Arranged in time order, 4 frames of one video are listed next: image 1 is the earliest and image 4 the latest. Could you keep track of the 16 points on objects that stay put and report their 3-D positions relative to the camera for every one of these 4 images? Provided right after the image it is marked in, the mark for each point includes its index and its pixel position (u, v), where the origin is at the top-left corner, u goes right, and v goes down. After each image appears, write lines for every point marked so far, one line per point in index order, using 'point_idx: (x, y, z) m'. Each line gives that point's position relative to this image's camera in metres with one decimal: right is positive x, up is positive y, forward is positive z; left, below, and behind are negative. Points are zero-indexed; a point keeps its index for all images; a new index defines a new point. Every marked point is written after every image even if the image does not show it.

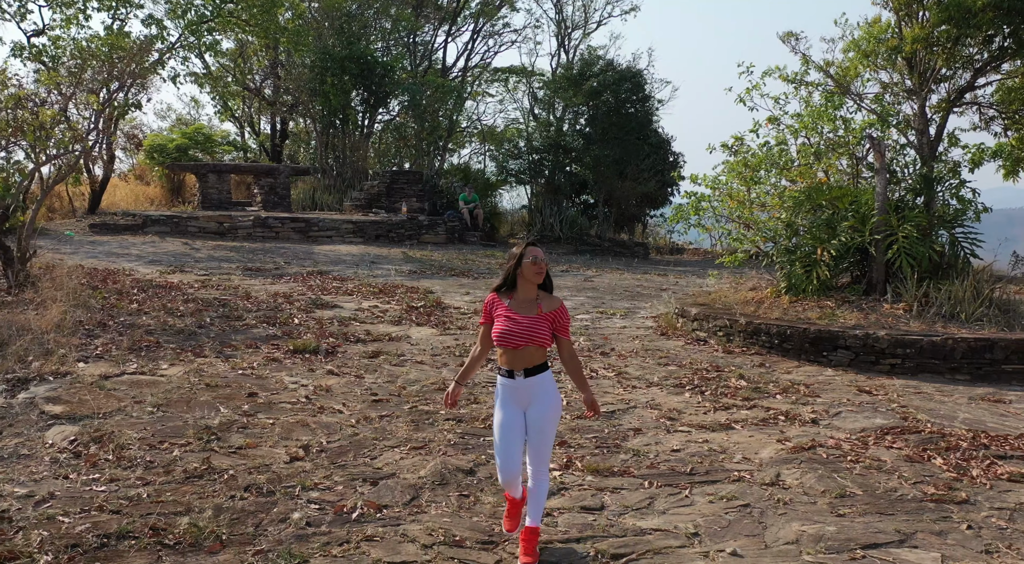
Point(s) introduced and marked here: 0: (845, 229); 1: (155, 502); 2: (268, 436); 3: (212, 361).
0: (+3.1, +0.5, +7.5) m
1: (-1.6, -1.0, +3.6) m
2: (-1.3, -0.8, +4.5) m
3: (-2.2, -0.6, +6.0) m
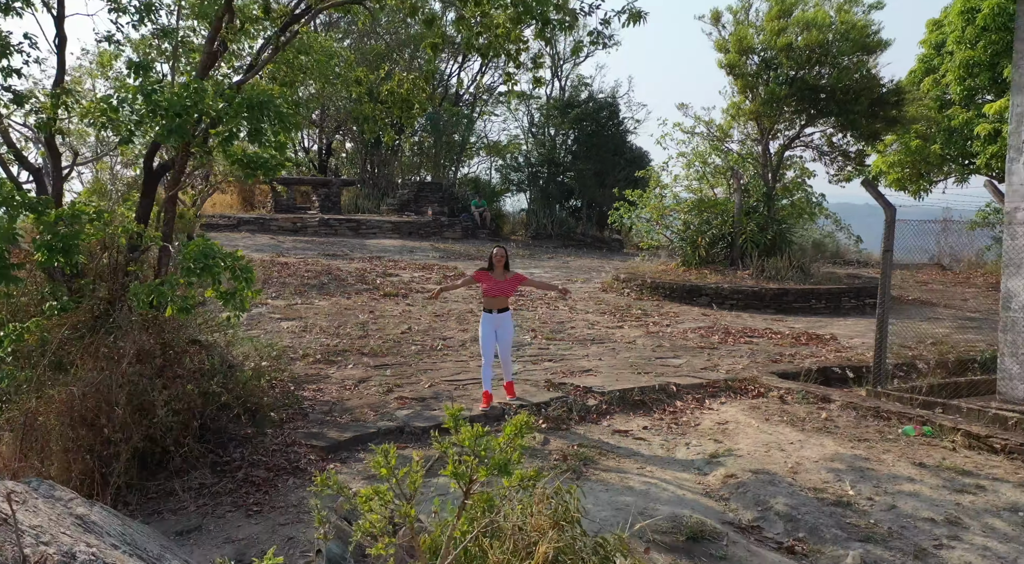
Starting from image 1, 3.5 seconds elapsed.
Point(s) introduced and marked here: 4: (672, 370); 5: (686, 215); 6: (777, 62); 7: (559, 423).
0: (+3.0, +0.8, +12.2) m
1: (-1.6, -0.6, +8.3) m
2: (-1.4, -0.5, +9.2) m
3: (-2.2, -0.2, +10.7) m
4: (+1.5, -0.8, +7.6) m
5: (+2.6, +1.0, +12.3) m
6: (+3.6, +3.0, +11.3) m
7: (+0.4, -1.1, +6.4) m
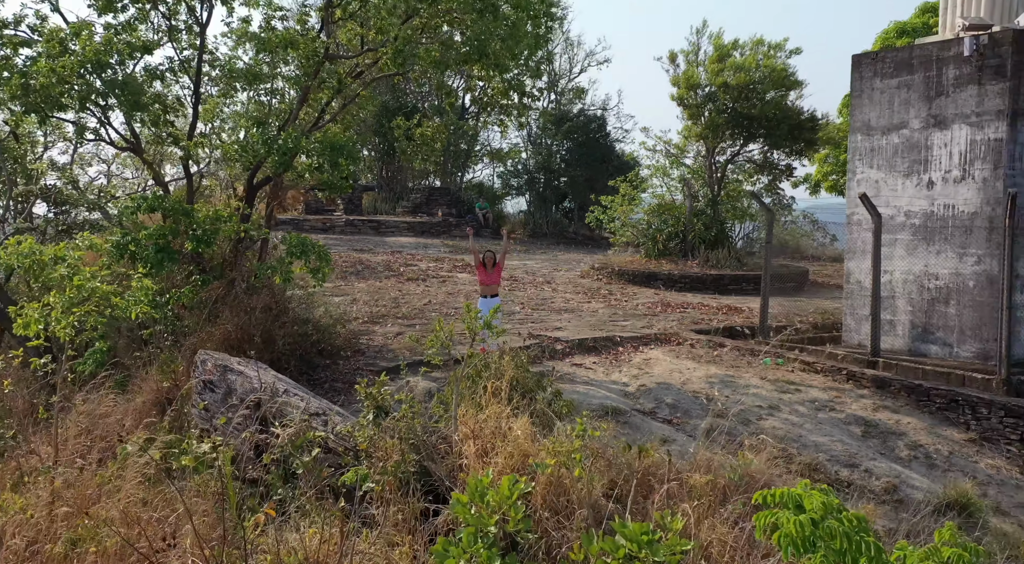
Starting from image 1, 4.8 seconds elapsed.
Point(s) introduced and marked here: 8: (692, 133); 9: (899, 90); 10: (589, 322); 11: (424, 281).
0: (+3.0, +1.1, +15.1) m
1: (-1.7, -0.4, +11.3) m
2: (-1.5, -0.3, +12.2) m
3: (-2.3, 0.0, +13.7) m
4: (+1.4, -0.6, +10.6) m
5: (+2.5, +1.2, +15.3) m
6: (+3.6, +3.2, +14.3) m
7: (+0.3, -0.9, +9.4) m
8: (+3.2, +2.7, +14.7) m
9: (+4.2, +2.1, +9.0) m
10: (+1.0, -0.5, +10.9) m
11: (-1.5, 0.0, +14.1) m
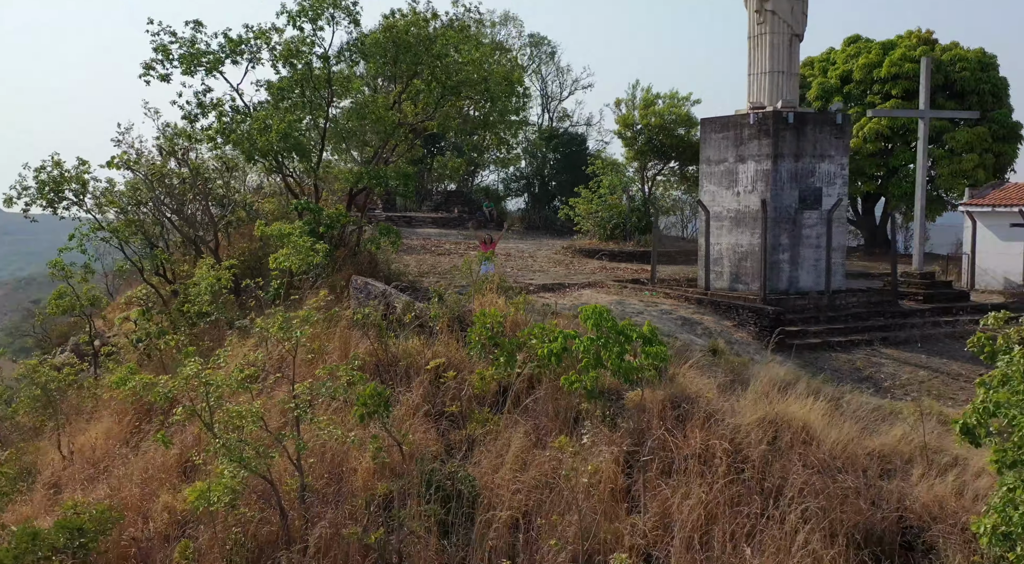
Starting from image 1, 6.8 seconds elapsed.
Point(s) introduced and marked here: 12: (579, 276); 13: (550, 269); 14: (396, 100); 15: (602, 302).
0: (+2.9, +1.7, +22.1) m
1: (-1.9, +0.2, +18.3) m
2: (-1.6, +0.4, +19.2) m
3: (-2.4, +0.6, +20.7) m
4: (+1.2, 0.0, +17.6) m
5: (+2.4, +1.9, +22.2) m
6: (+3.5, +3.9, +21.2) m
7: (+0.1, -0.3, +16.4) m
8: (+3.1, +3.3, +21.6) m
9: (+4.1, +2.7, +15.9) m
10: (+0.9, +0.1, +17.8) m
11: (-1.6, +0.7, +21.0) m
12: (+1.5, +0.1, +18.0) m
13: (+0.9, +0.3, +18.9) m
14: (-2.4, +3.7, +16.5) m
15: (+1.6, -0.4, +15.1) m
